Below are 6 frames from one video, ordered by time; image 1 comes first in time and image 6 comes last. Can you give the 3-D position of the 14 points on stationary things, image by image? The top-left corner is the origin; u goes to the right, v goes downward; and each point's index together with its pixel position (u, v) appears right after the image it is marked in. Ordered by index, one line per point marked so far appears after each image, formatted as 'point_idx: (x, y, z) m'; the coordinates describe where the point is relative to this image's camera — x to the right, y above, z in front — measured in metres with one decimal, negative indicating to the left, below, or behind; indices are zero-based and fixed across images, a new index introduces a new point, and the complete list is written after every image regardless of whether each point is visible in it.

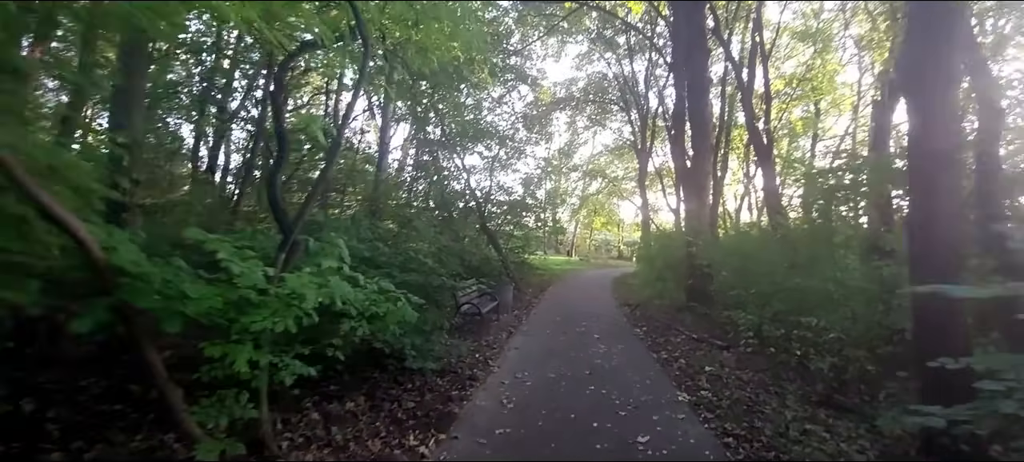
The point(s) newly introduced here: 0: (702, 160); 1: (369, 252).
0: (+4.6, +1.7, +13.0) m
1: (-1.7, -0.2, +6.2) m
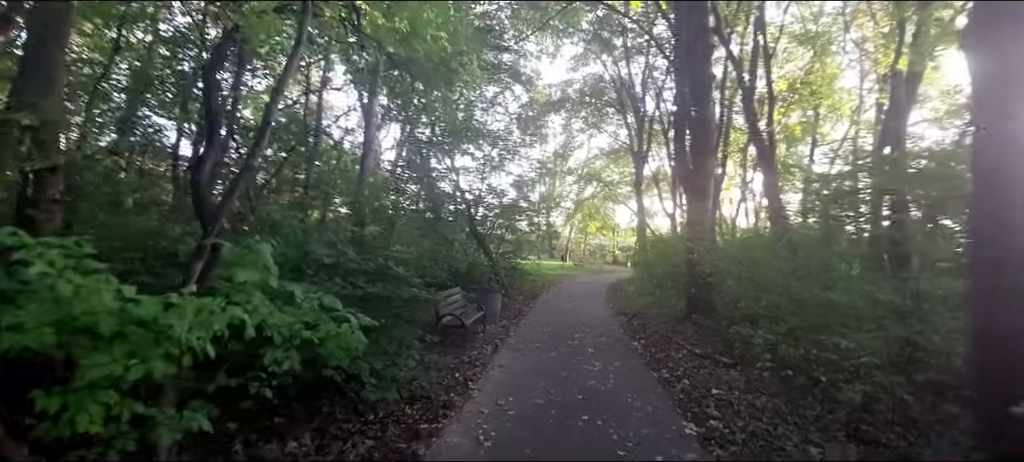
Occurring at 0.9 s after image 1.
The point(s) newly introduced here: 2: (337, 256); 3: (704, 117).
0: (+4.4, +1.5, +12.2) m
1: (-1.9, -0.3, +5.4) m
2: (-1.8, -0.3, +5.6) m
3: (+4.4, +2.6, +12.2) m
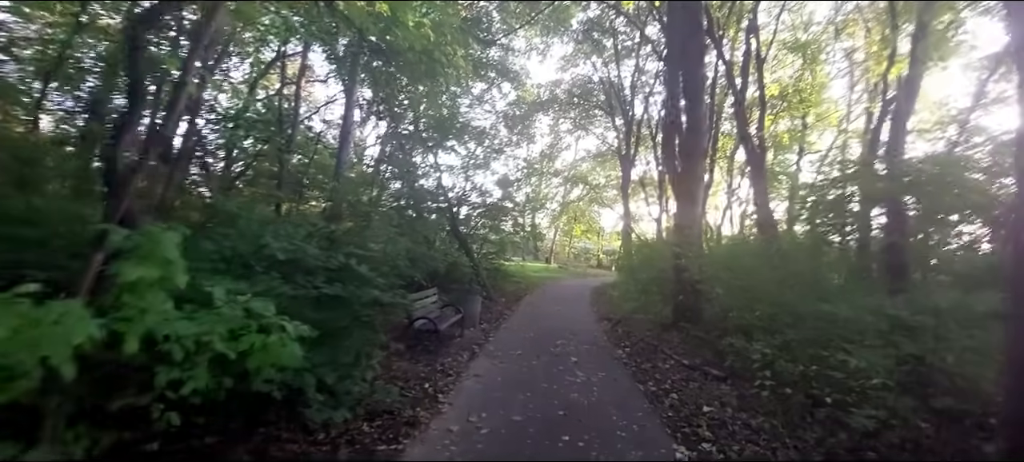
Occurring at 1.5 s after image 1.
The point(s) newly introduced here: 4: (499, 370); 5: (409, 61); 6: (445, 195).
0: (+4.0, +1.4, +11.8) m
1: (-2.1, -0.2, +4.8) m
2: (-2.0, -0.2, +5.0) m
3: (+4.1, +2.5, +11.7) m
4: (-0.2, -1.8, +7.0) m
5: (-2.1, +3.4, +11.0) m
6: (-2.1, +1.1, +16.9) m
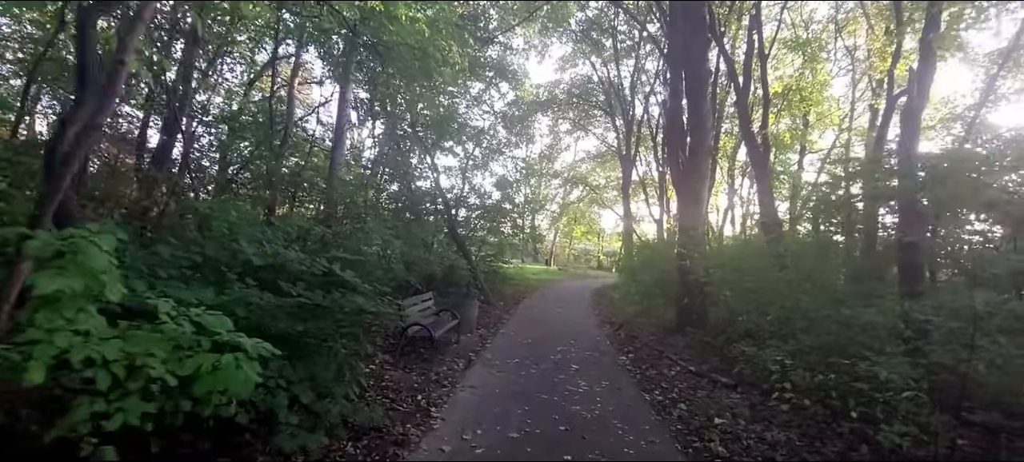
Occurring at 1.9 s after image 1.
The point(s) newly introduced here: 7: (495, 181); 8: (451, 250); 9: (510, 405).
0: (+4.0, +1.4, +11.5) m
1: (-2.1, -0.2, +4.4) m
2: (-2.1, -0.2, +4.6) m
3: (+4.0, +2.5, +11.4) m
4: (-0.2, -1.9, +6.7) m
5: (-2.2, +3.4, +10.6) m
6: (-2.2, +1.1, +16.5) m
7: (-0.6, +1.7, +17.7) m
8: (-1.9, -0.6, +17.0) m
9: (0.0, -1.8, +5.7) m
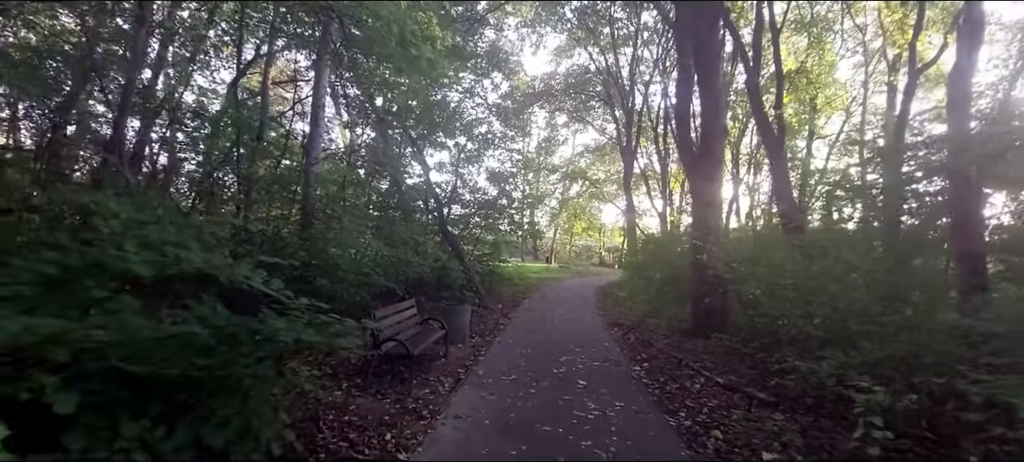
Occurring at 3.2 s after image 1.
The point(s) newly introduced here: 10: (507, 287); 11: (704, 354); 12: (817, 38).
0: (+3.8, +1.6, +10.3) m
1: (-2.2, -0.2, +3.2) m
2: (-2.2, -0.2, +3.4) m
3: (+3.8, +2.7, +10.2) m
4: (-0.2, -1.8, +5.5) m
5: (-2.3, +3.4, +9.4) m
6: (-2.3, +1.1, +15.3) m
7: (-0.7, +1.7, +16.5) m
8: (-2.0, -0.5, +15.8) m
9: (-0.1, -1.8, +4.5) m
10: (-0.2, -2.1, +19.9) m
11: (+2.9, -1.8, +8.2) m
12: (+10.1, +6.6, +17.6) m
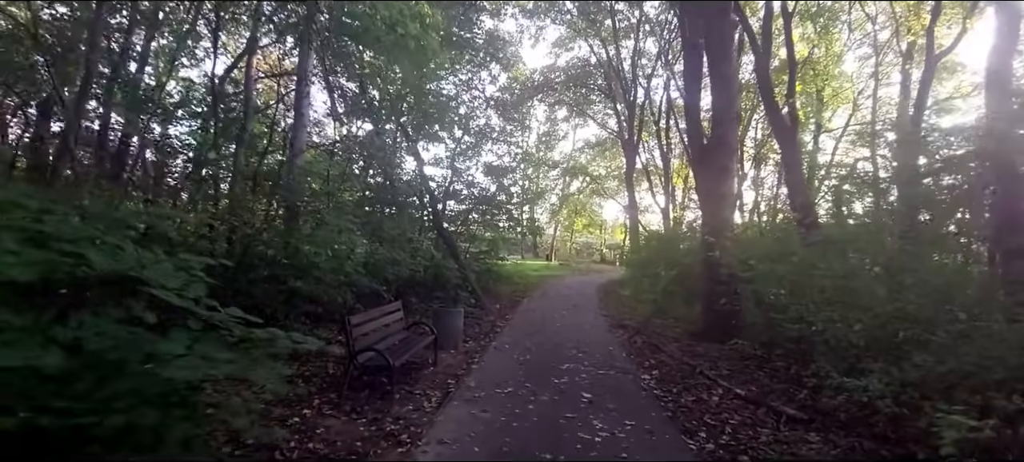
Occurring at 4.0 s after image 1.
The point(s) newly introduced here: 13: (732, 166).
0: (+3.8, +1.7, +9.5) m
1: (-2.2, -0.2, +2.5) m
2: (-2.2, -0.2, +2.7) m
3: (+3.8, +2.8, +9.4) m
4: (-0.3, -1.7, +4.8) m
5: (-2.4, +3.5, +8.7) m
6: (-2.3, +1.2, +14.6) m
7: (-0.8, +1.8, +15.8) m
8: (-2.1, -0.4, +15.1) m
9: (-0.1, -1.7, +3.8) m
10: (-0.3, -2.0, +19.2) m
11: (+2.9, -1.8, +7.5) m
12: (+10.0, +6.7, +16.8) m
13: (+3.9, +1.1, +9.5) m
